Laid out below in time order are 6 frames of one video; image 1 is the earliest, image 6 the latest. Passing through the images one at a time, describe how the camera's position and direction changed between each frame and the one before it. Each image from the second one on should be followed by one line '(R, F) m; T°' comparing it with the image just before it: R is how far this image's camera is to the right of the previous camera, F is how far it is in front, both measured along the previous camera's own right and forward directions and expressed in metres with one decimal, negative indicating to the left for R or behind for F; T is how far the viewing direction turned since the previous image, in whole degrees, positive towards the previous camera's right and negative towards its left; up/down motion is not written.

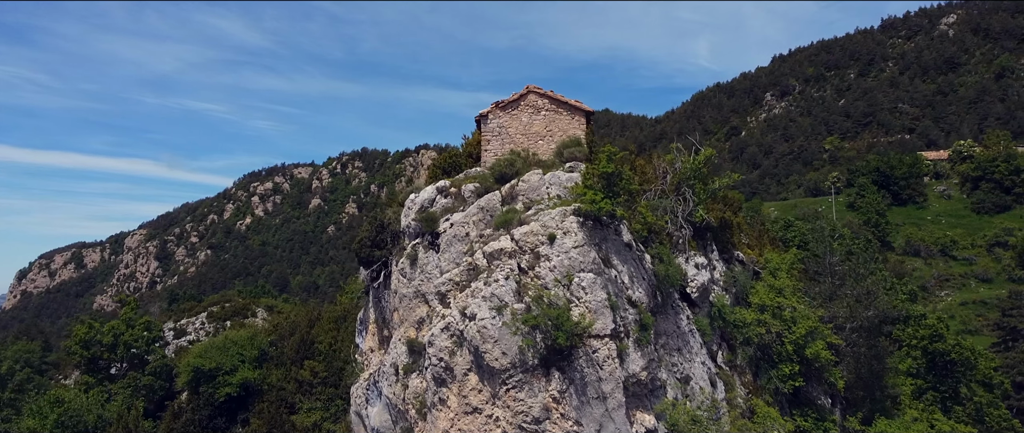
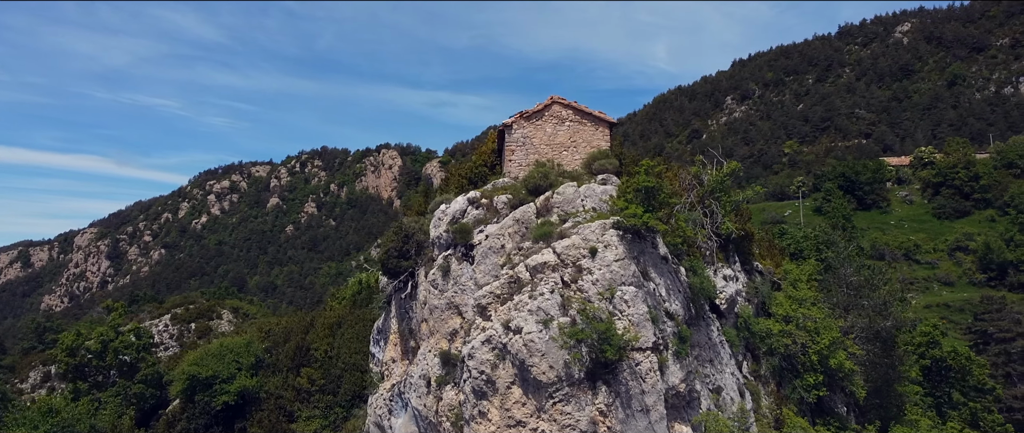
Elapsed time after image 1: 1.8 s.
(-1.6, 0.0) m; +3°
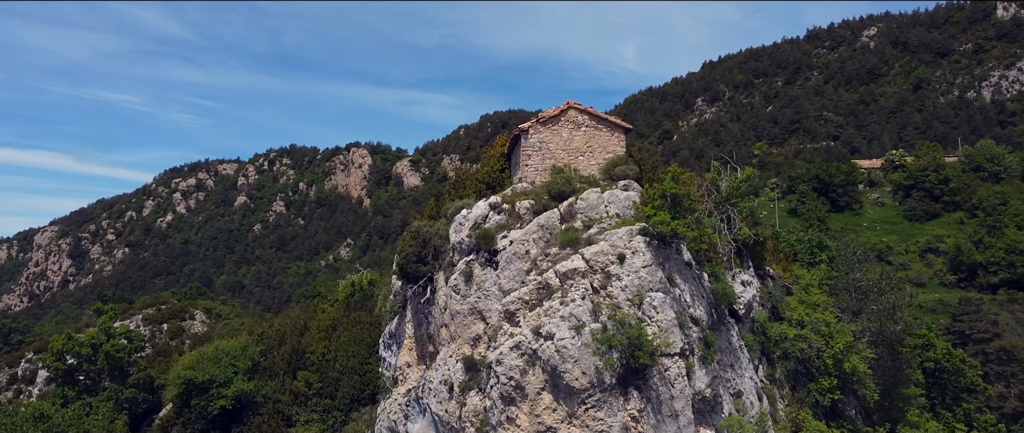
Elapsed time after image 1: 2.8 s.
(-1.1, 0.0) m; +2°
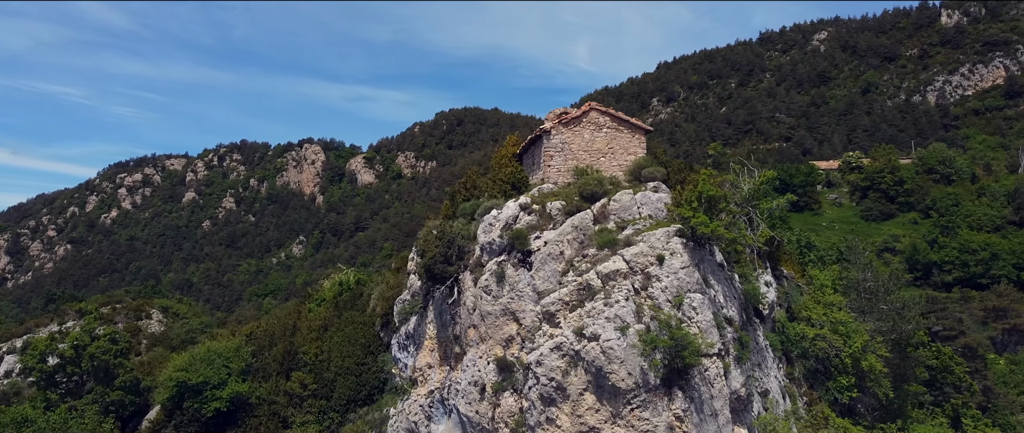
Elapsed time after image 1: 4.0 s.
(-1.7, 0.0) m; +3°
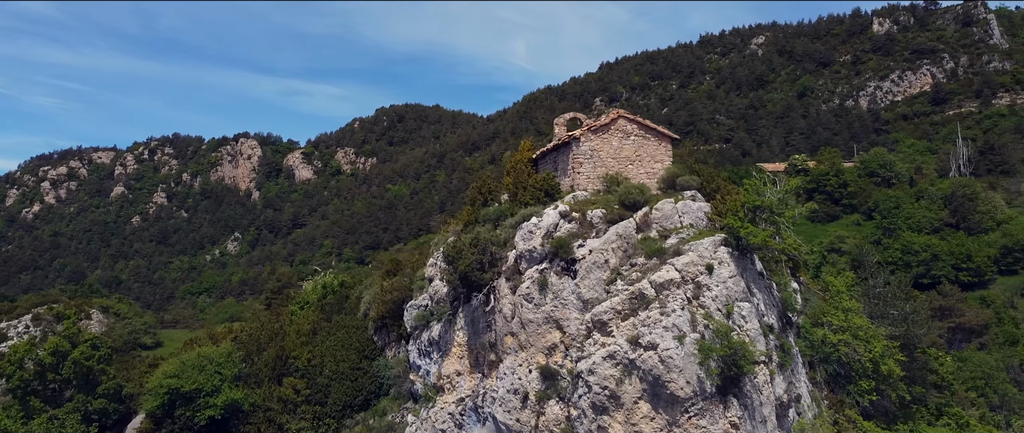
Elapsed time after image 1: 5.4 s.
(-2.2, +0.1) m; +4°
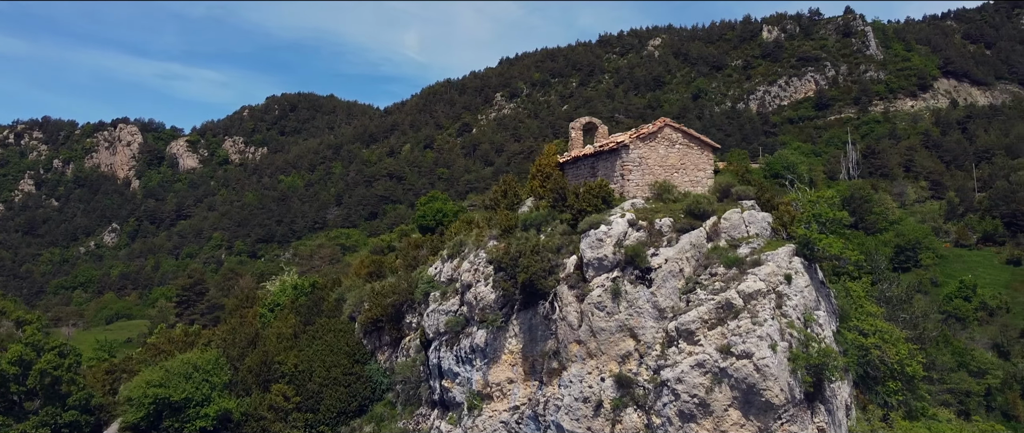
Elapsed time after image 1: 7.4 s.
(-3.9, +0.4) m; +7°
